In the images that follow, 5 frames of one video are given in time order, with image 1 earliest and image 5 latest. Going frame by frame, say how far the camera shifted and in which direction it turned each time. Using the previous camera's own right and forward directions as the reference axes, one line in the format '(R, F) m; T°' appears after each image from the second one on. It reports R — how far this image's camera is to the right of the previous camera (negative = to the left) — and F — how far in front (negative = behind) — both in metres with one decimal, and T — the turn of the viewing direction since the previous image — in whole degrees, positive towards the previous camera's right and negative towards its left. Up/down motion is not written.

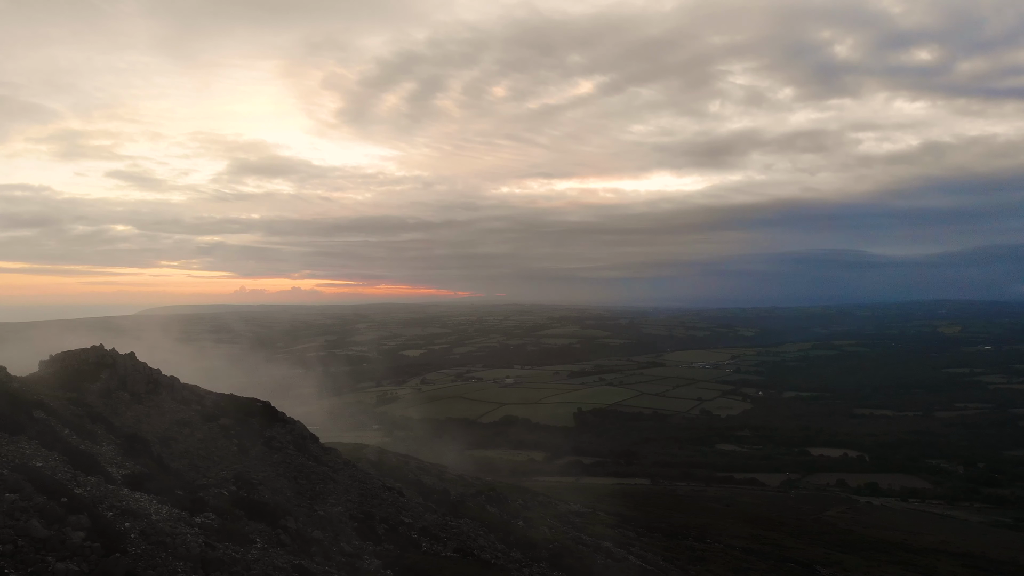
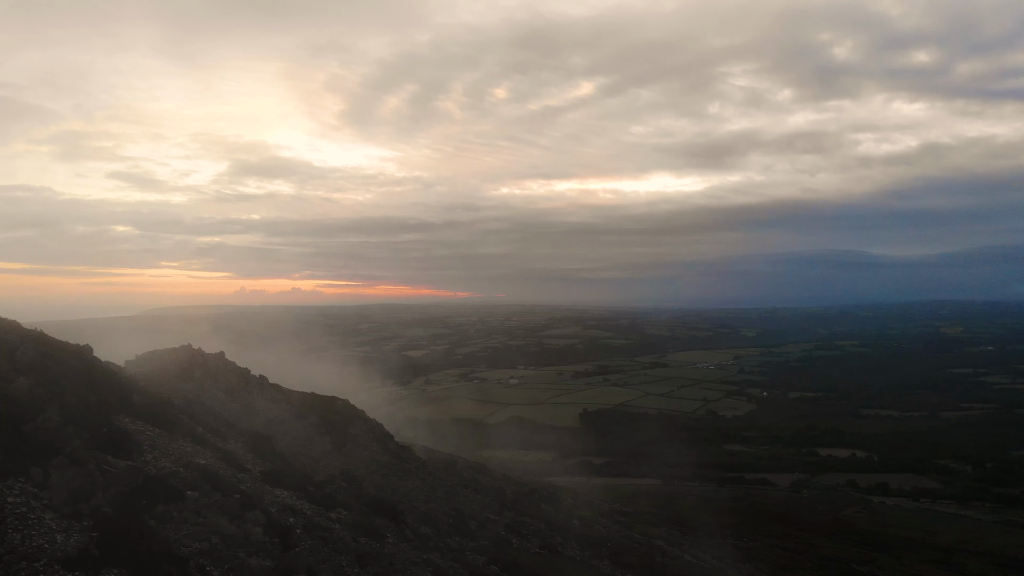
(-2.1, -0.1) m; 0°
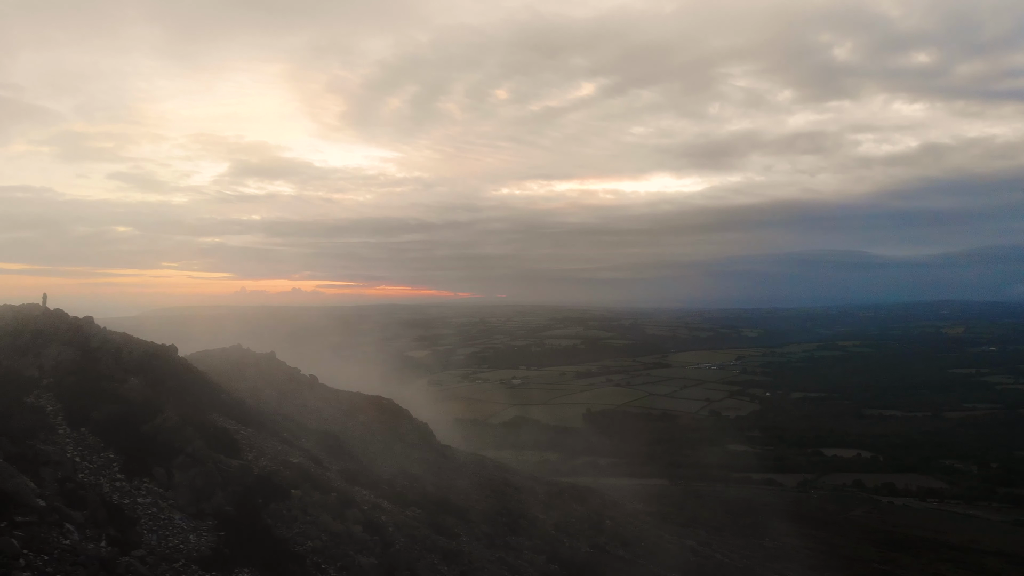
(-1.2, 0.0) m; 0°
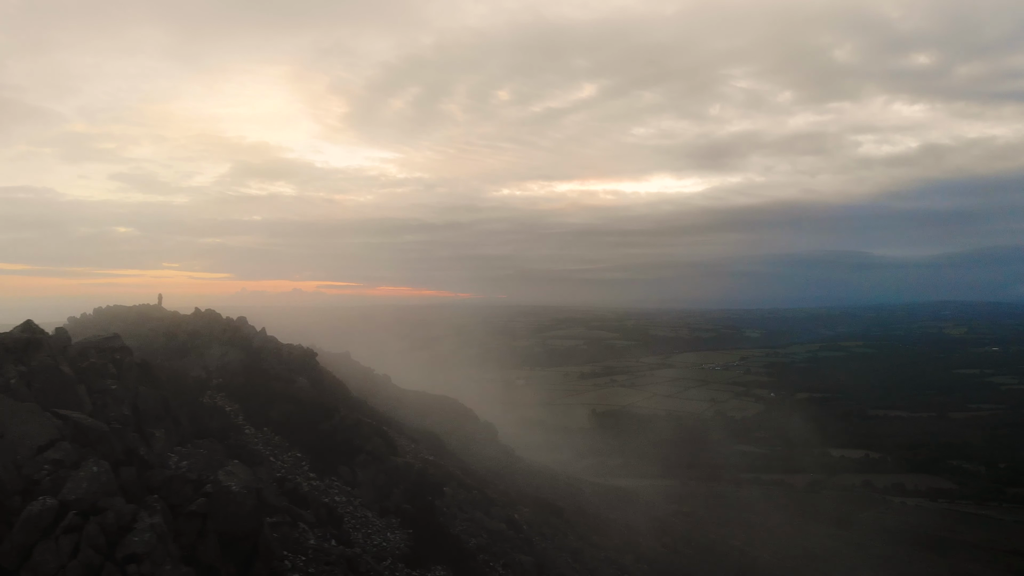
(-1.8, -0.1) m; 0°
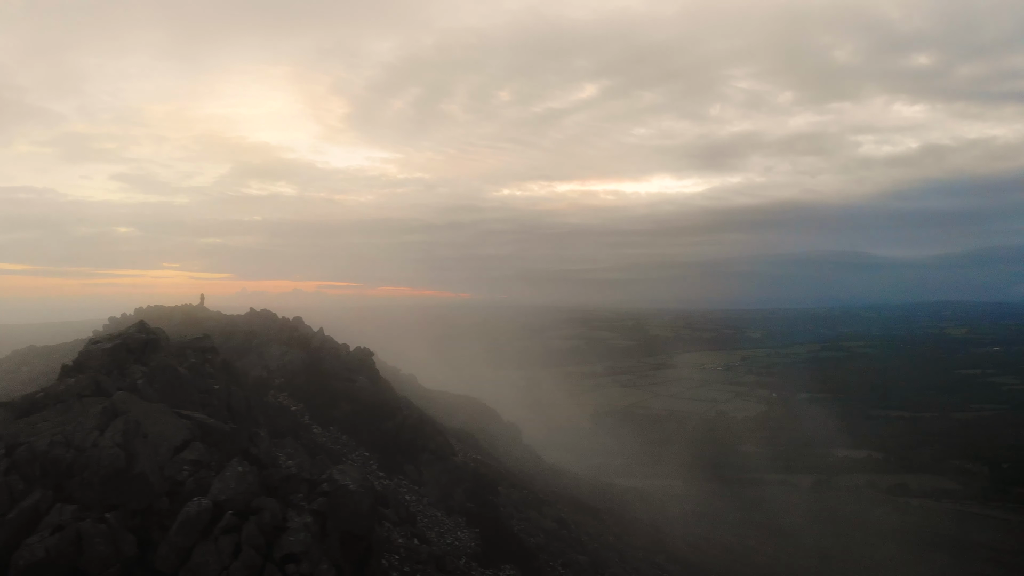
(-0.7, -0.1) m; 0°
